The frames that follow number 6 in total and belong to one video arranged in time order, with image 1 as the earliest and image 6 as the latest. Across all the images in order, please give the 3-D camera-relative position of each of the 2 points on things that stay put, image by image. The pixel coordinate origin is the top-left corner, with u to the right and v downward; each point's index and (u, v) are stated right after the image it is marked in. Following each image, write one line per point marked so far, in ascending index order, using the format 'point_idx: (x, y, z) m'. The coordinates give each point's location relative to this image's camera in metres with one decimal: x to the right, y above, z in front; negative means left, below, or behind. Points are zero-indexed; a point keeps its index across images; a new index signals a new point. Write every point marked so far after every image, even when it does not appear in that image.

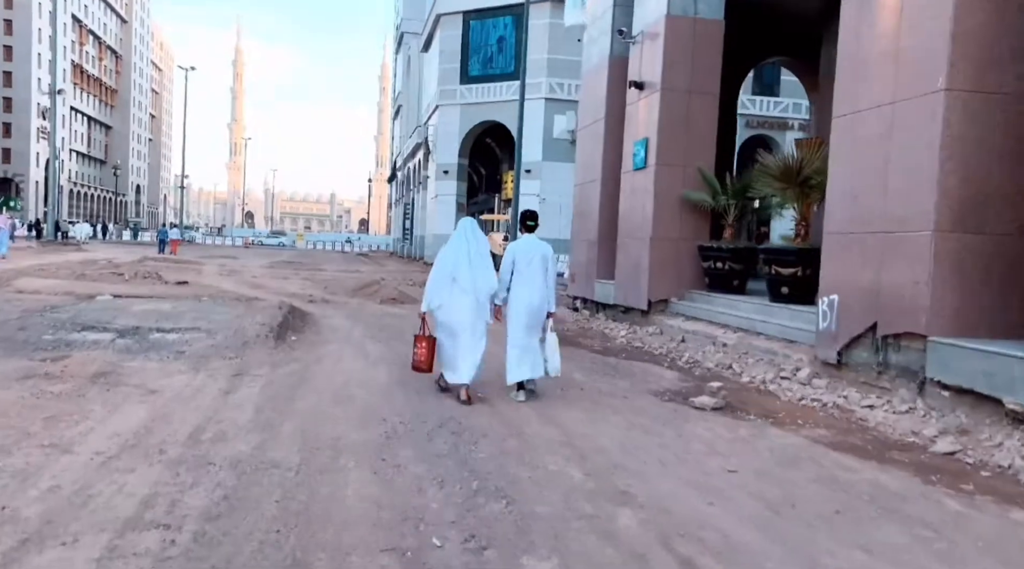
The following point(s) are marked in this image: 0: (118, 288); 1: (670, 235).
0: (-9.5, -0.1, +19.2) m
1: (+2.7, +0.8, +13.6) m
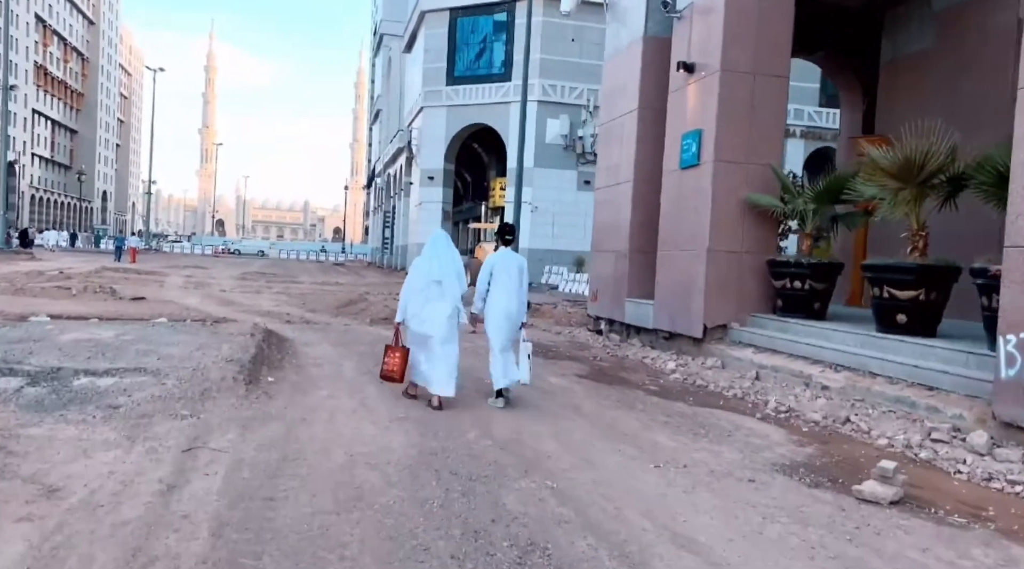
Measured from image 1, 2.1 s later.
0: (-9.3, -0.4, +16.5) m
1: (+3.1, +0.5, +11.2) m
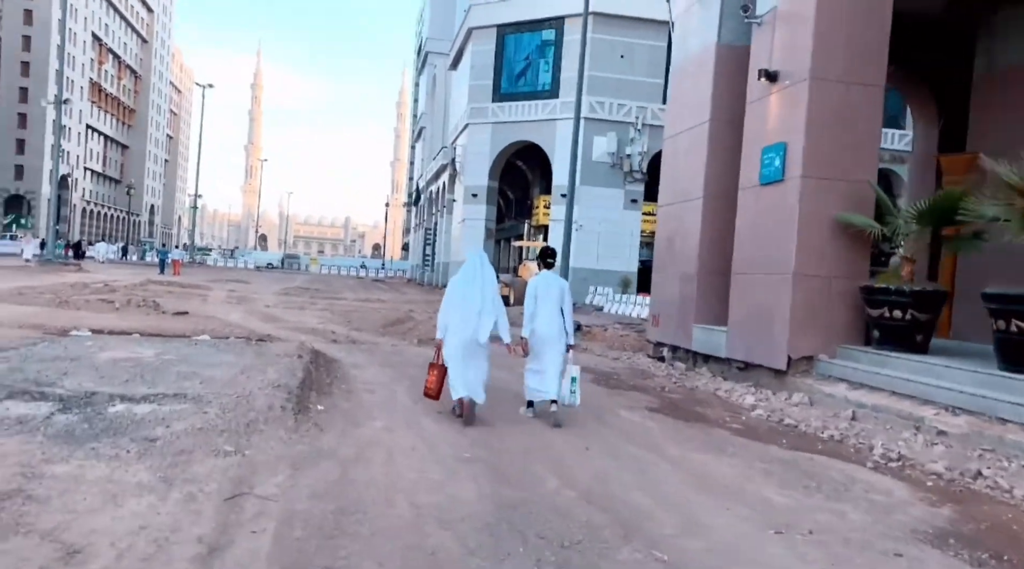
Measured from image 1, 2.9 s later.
0: (-8.2, -0.7, +16.0) m
1: (+3.9, +0.2, +10.2) m
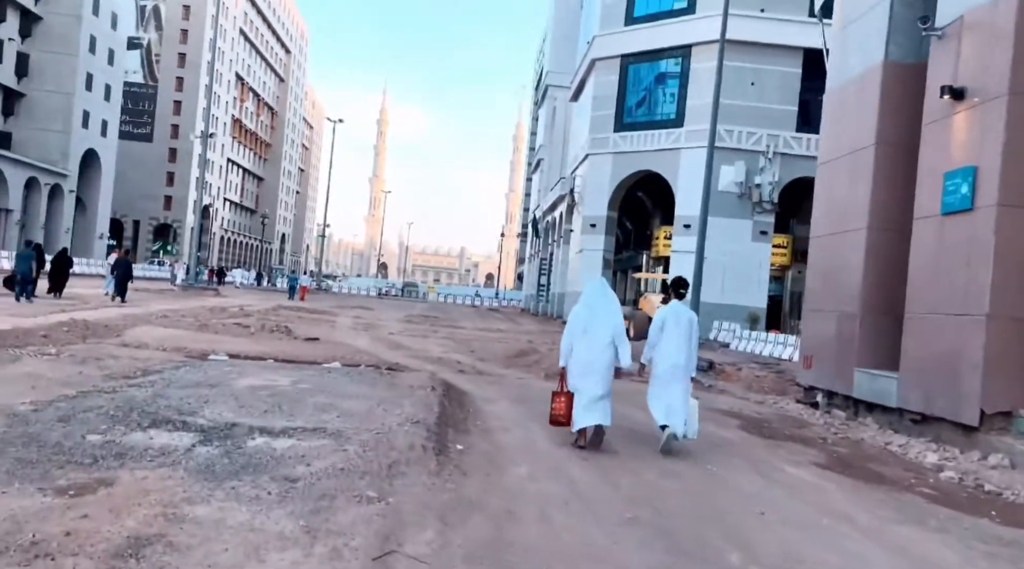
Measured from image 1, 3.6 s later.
0: (-5.6, -1.2, +16.3) m
1: (+5.6, -0.3, +8.9) m
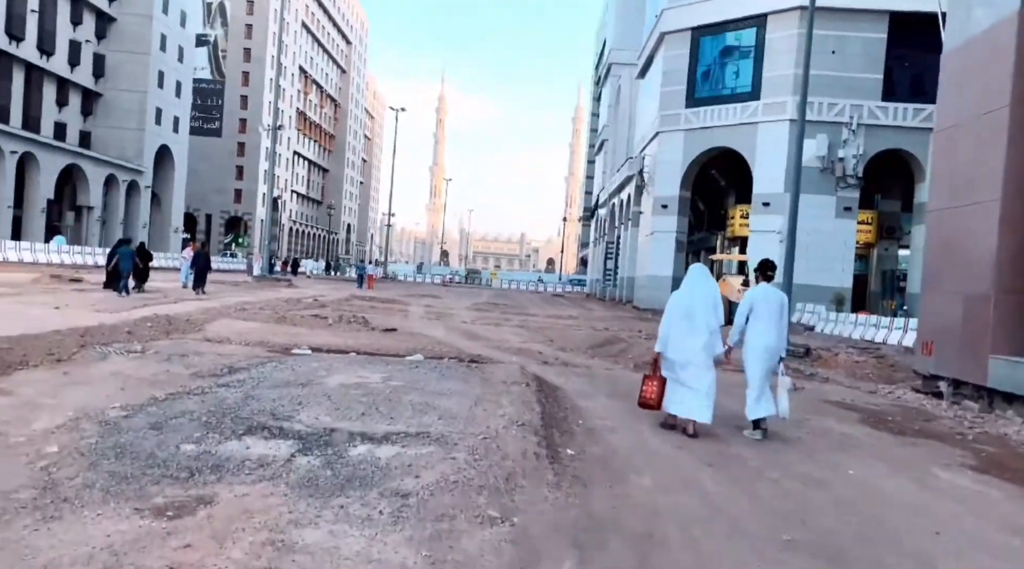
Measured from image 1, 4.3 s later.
0: (-3.8, -1.1, +16.0) m
1: (+6.7, -0.1, +7.7) m
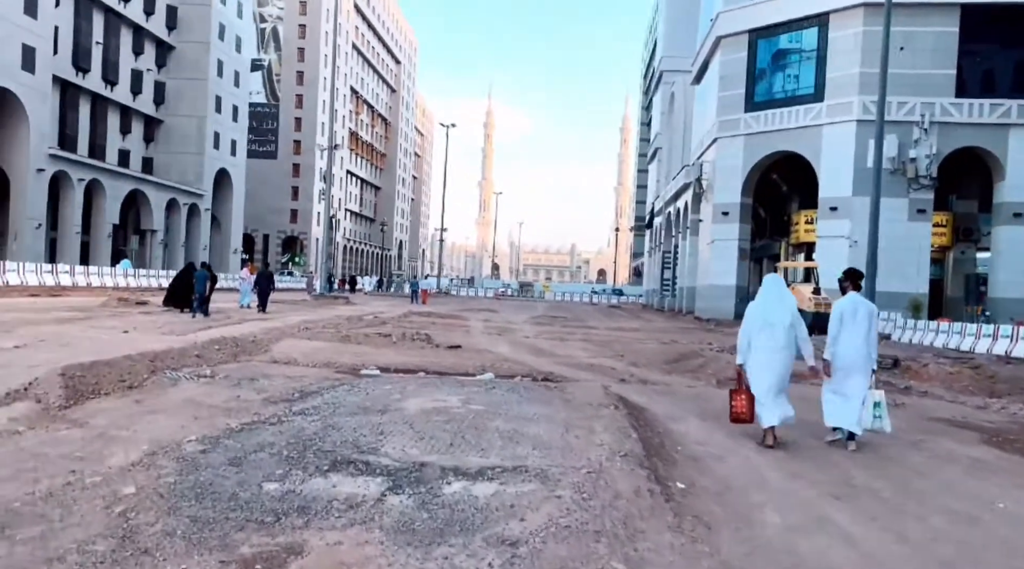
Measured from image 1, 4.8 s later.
0: (-2.4, -1.4, +15.6) m
1: (+7.5, -0.1, +6.7) m
